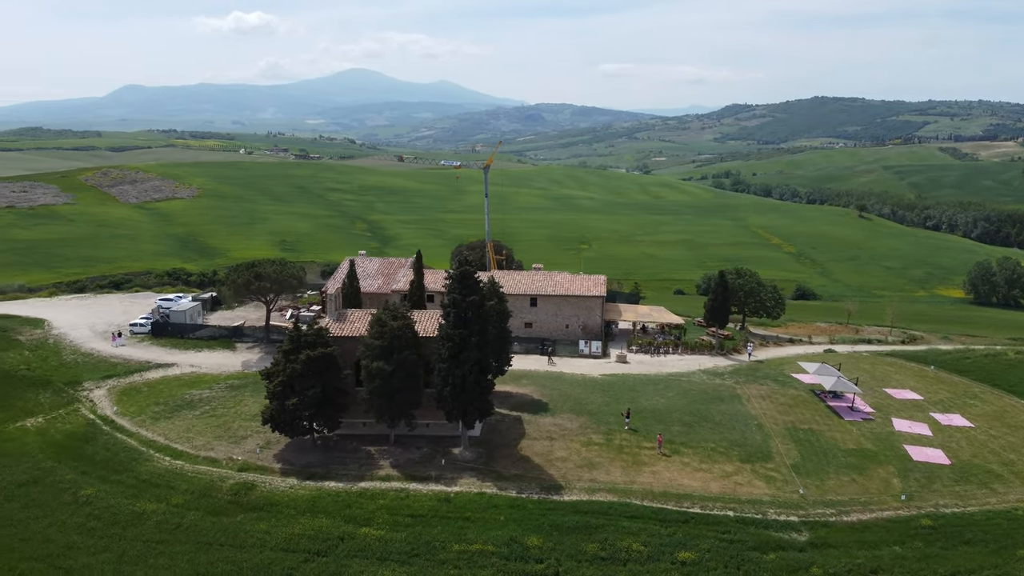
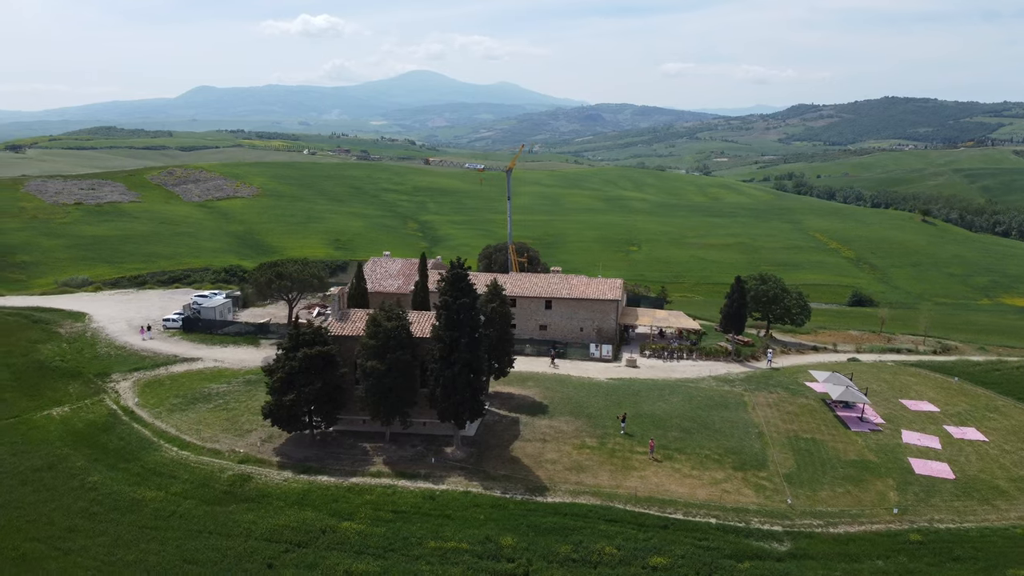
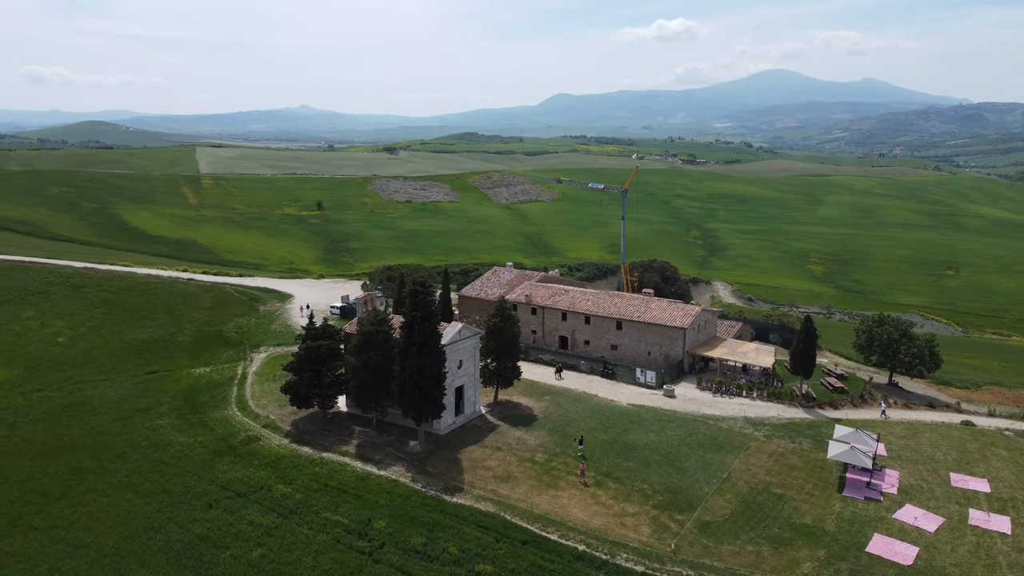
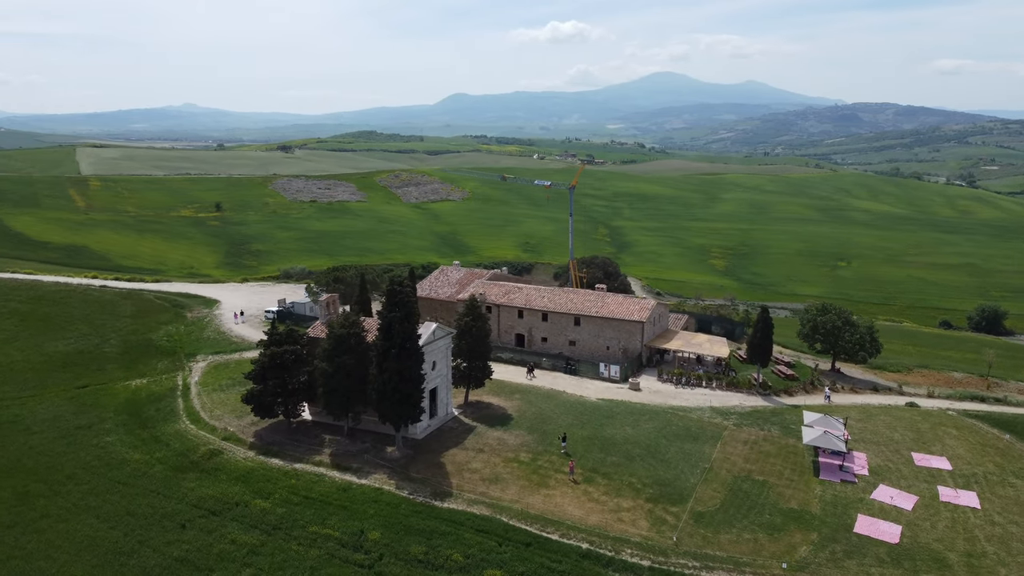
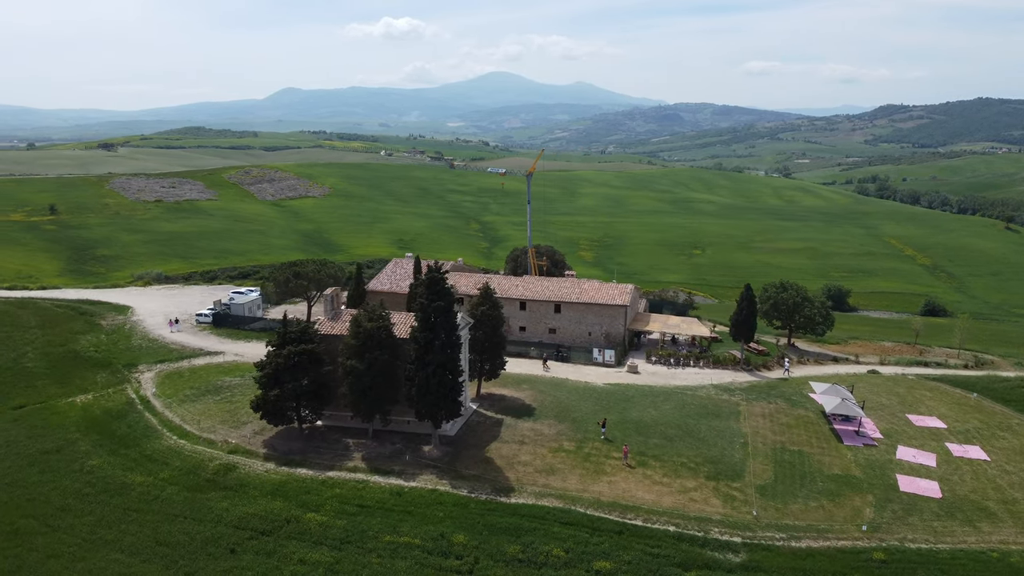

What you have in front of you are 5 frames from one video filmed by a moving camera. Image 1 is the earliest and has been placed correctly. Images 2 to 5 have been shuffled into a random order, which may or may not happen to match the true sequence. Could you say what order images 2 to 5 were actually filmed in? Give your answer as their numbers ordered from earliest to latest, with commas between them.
2, 5, 4, 3
